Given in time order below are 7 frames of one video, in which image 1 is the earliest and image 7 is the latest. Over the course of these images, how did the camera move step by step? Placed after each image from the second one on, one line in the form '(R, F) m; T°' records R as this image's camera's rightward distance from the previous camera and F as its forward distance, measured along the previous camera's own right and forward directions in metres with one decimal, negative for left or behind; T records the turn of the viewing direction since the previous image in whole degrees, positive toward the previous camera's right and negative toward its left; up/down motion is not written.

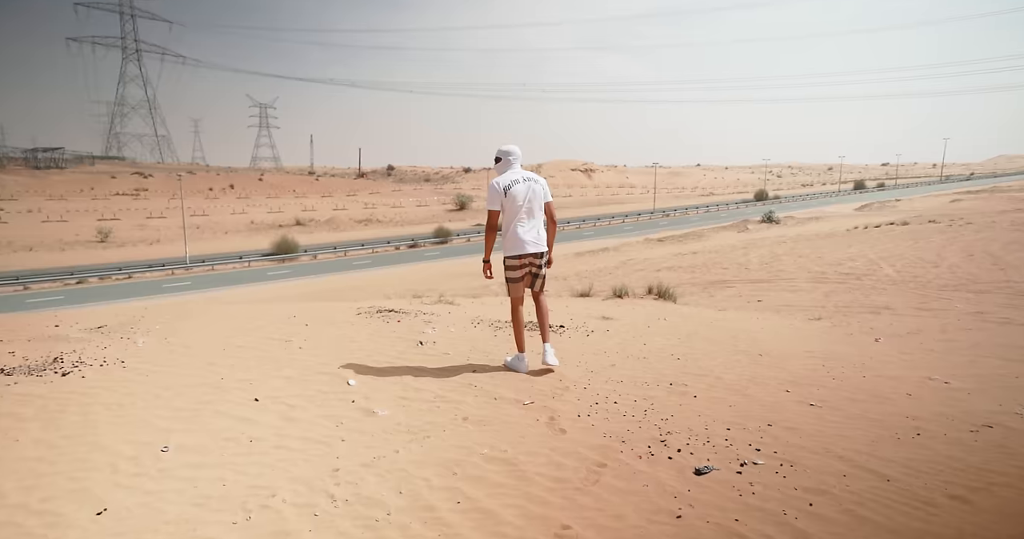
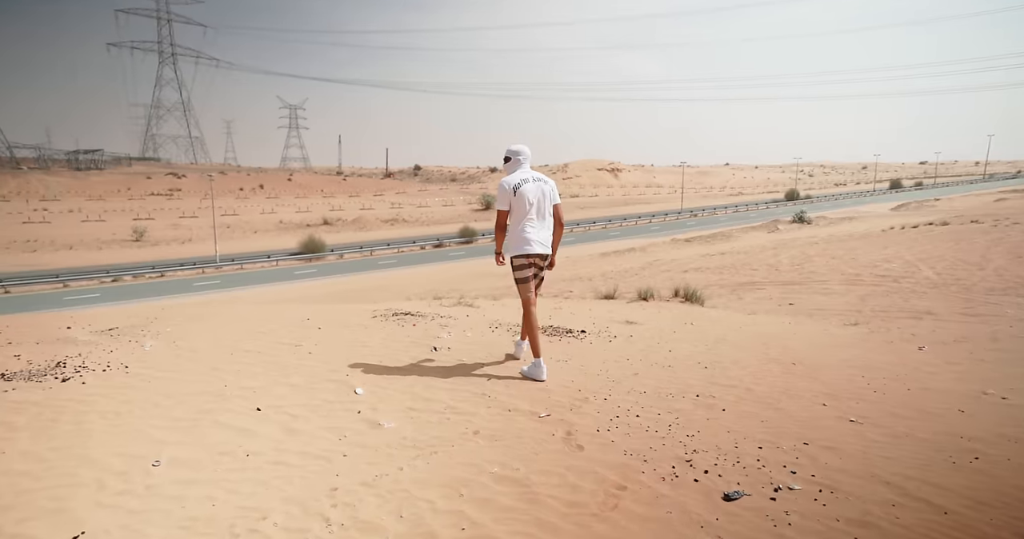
(+0.1, +0.4) m; -2°
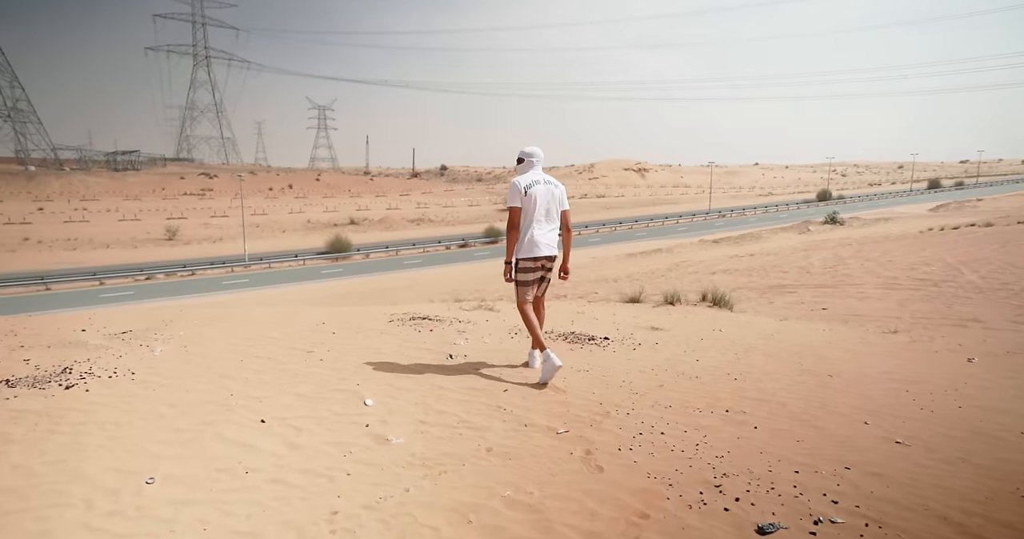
(+0.1, +0.4) m; -2°
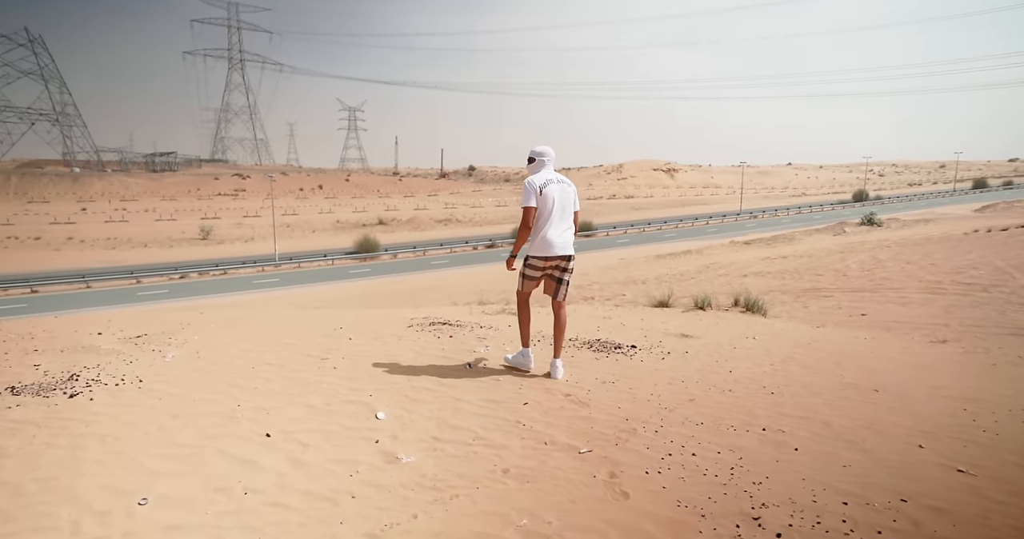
(+0.1, +0.4) m; -2°
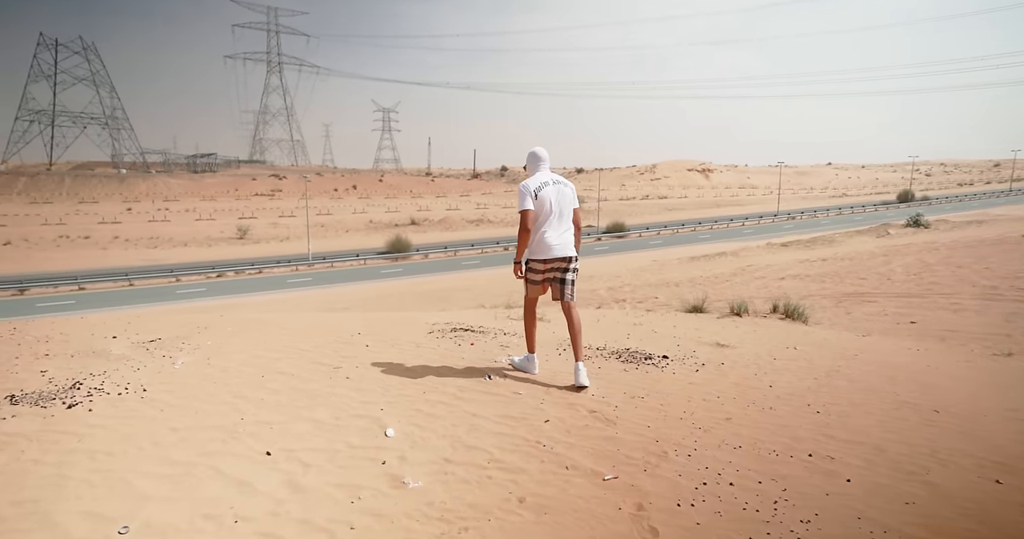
(+0.1, +0.5) m; -3°
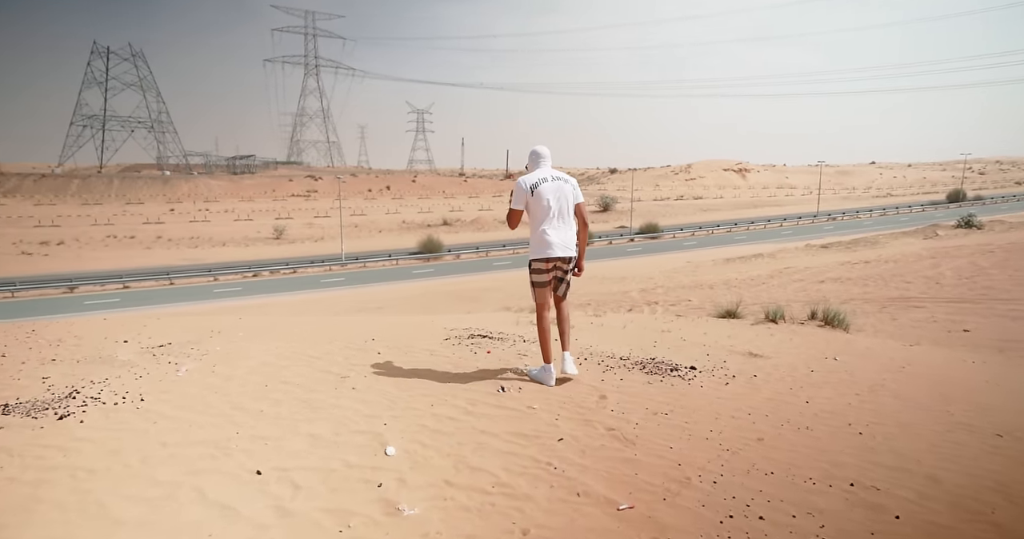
(+0.2, +0.4) m; -3°
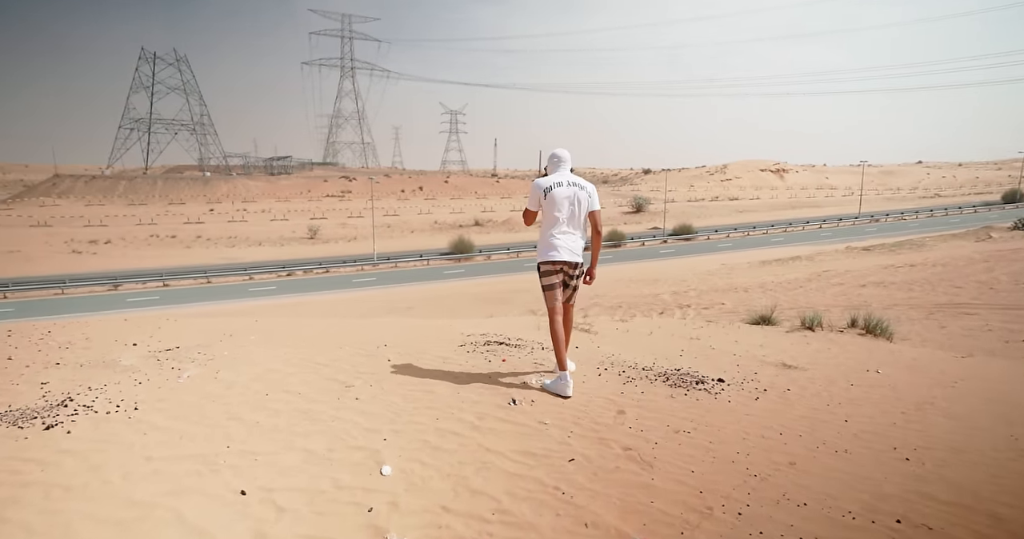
(+0.2, +0.4) m; -3°
